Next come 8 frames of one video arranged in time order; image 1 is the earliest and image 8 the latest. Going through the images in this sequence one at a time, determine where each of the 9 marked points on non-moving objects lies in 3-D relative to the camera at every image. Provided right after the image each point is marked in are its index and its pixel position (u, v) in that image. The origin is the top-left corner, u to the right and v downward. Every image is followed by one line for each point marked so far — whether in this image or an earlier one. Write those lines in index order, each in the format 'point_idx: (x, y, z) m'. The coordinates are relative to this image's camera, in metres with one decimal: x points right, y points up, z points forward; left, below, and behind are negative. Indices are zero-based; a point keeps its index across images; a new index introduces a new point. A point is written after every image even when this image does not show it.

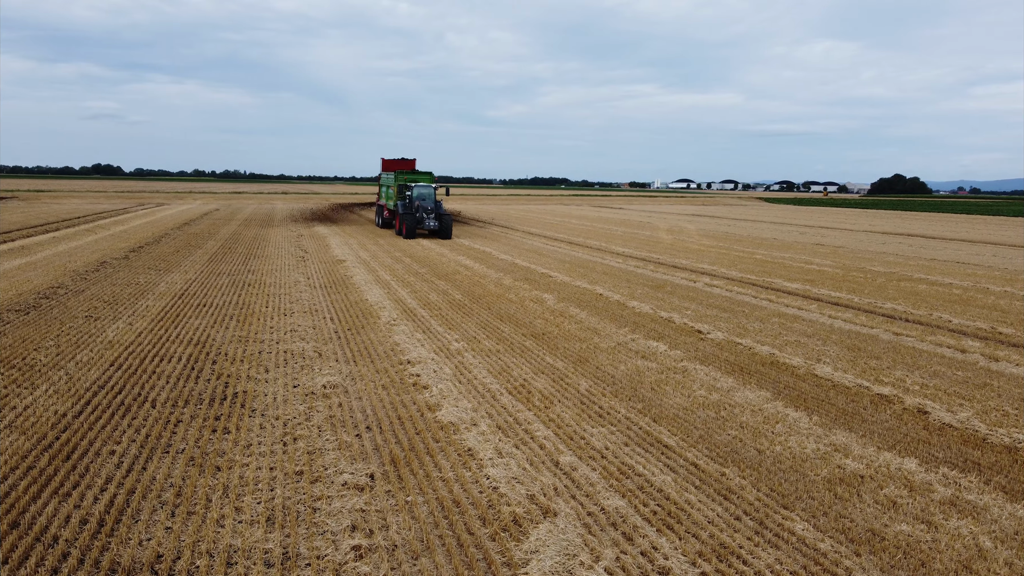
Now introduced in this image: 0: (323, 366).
0: (-1.7, -0.7, +7.4) m
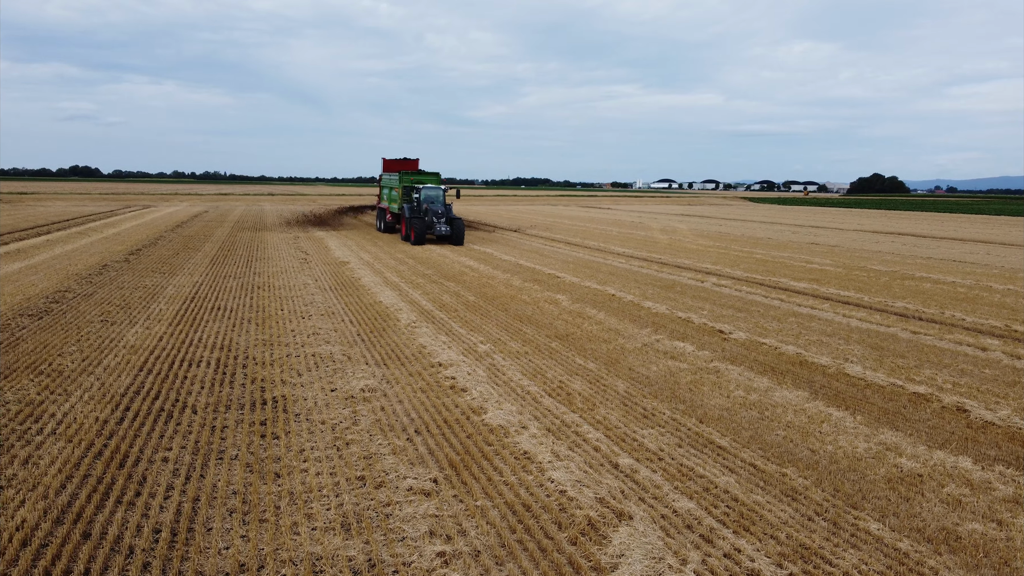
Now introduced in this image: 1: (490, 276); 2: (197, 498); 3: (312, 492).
0: (-1.4, -0.7, +7.3) m
1: (-0.4, +0.2, +14.3) m
2: (-1.7, -1.1, +4.4) m
3: (-1.1, -1.1, +4.5) m
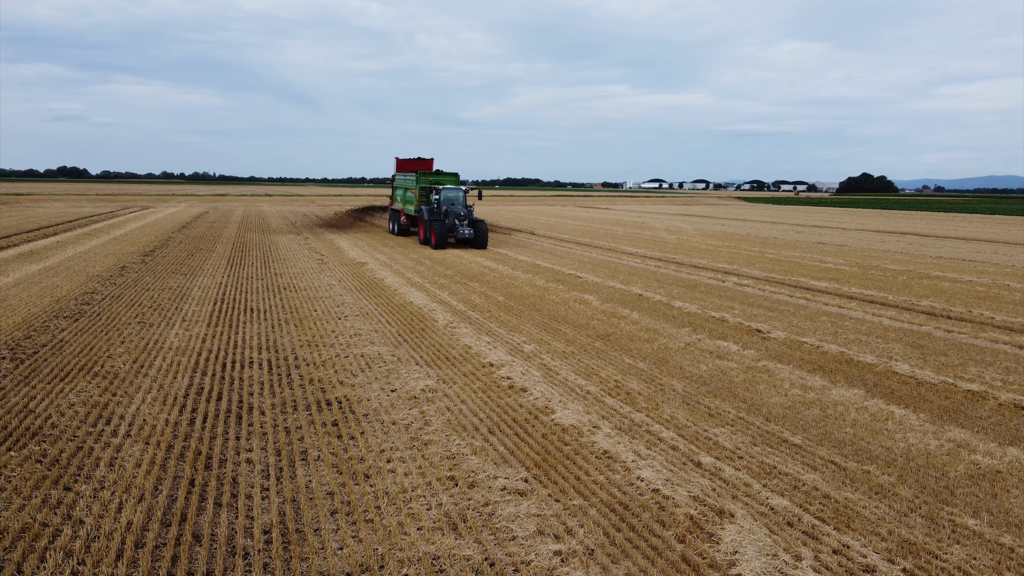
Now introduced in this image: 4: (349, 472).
0: (-0.9, -0.7, +7.3) m
1: (0.0, +0.2, +14.4) m
2: (-1.2, -1.1, +4.4) m
3: (-0.6, -1.1, +4.5) m
4: (-0.9, -1.1, +4.8) m
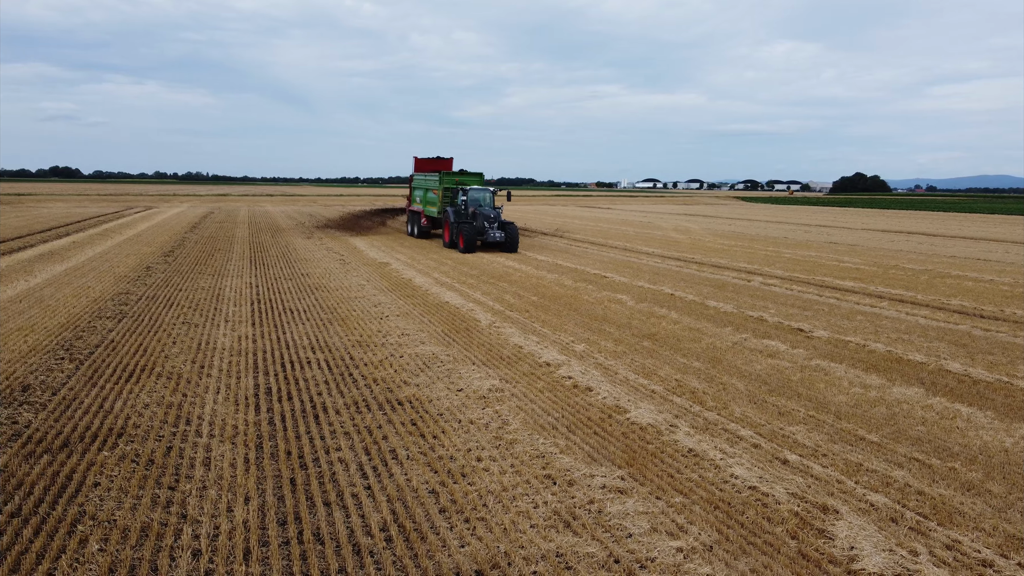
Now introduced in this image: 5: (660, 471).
0: (-0.4, -0.7, +7.4) m
1: (+0.5, +0.2, +14.4) m
2: (-0.6, -1.1, +4.5) m
3: (0.0, -1.1, +4.5) m
4: (-0.4, -1.1, +4.8) m
5: (+0.9, -1.1, +4.9) m
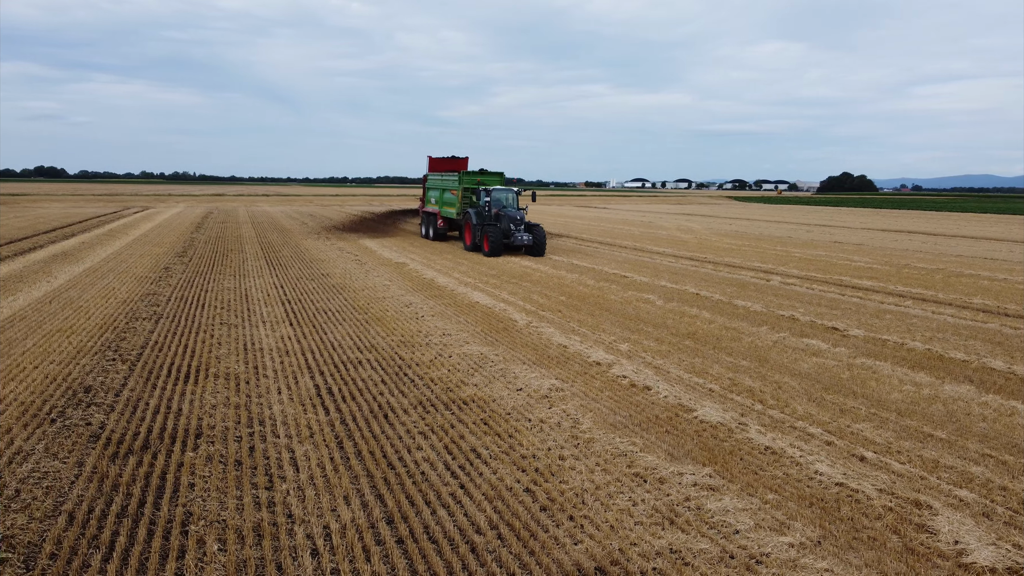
0: (+0.1, -0.7, +7.4) m
1: (+0.8, +0.2, +14.5) m
2: (-0.1, -1.1, +4.5) m
3: (+0.5, -1.1, +4.6) m
4: (+0.1, -1.1, +4.9) m
5: (+1.4, -1.1, +4.9) m
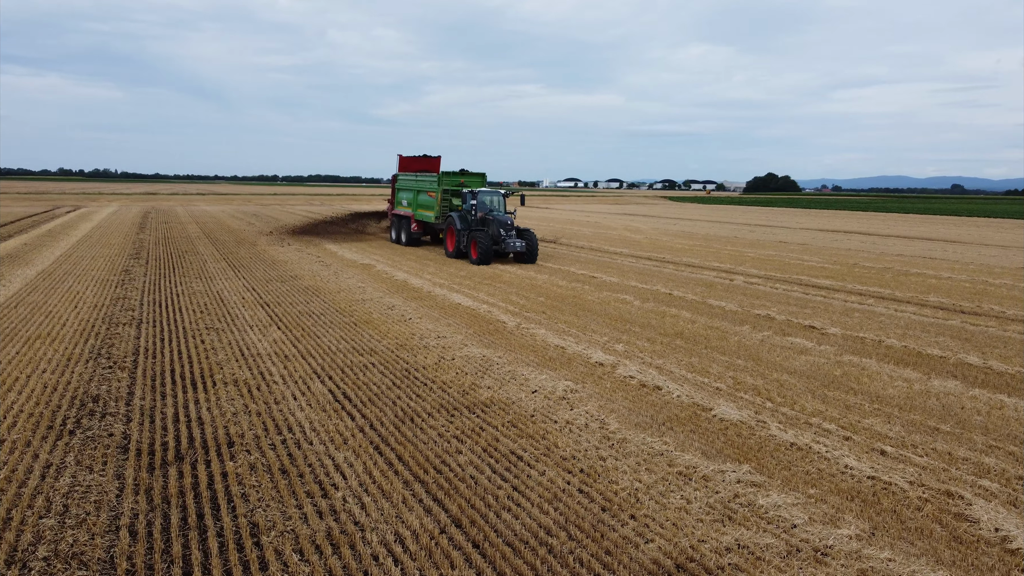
0: (+0.2, -0.8, +7.5) m
1: (+0.3, +0.2, +14.6) m
2: (+0.2, -1.2, +4.6) m
3: (+0.8, -1.1, +4.7) m
4: (+0.4, -1.1, +5.0) m
5: (+1.6, -1.1, +5.1) m
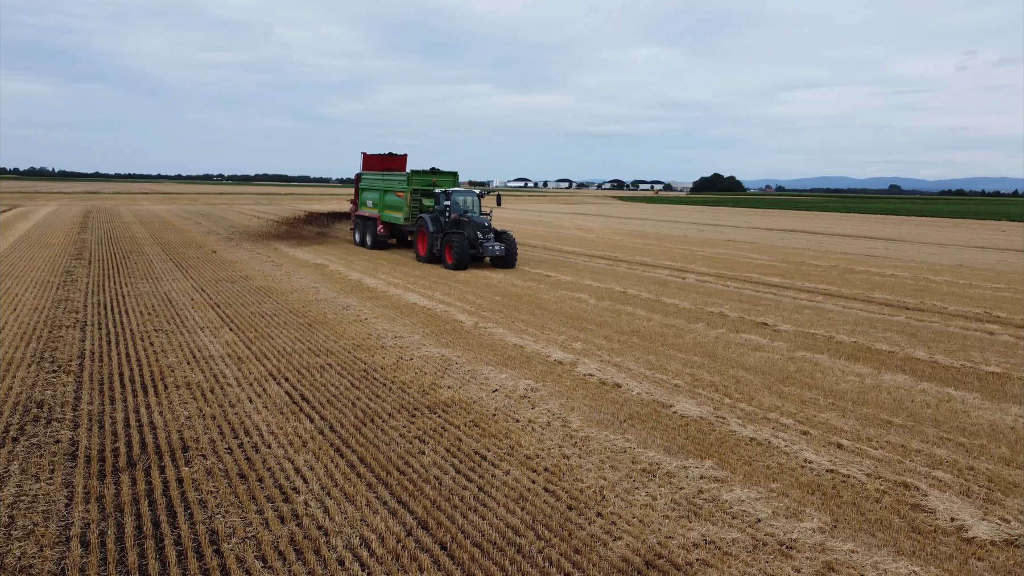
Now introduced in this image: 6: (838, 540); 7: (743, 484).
0: (-0.2, -0.7, +7.4) m
1: (-0.5, +0.2, +14.5) m
2: (0.0, -1.1, +4.6) m
3: (+0.6, -1.1, +4.7) m
4: (+0.2, -1.1, +5.0) m
5: (+1.4, -1.1, +5.2) m
6: (+1.6, -1.2, +4.0) m
7: (+1.3, -1.1, +4.8) m
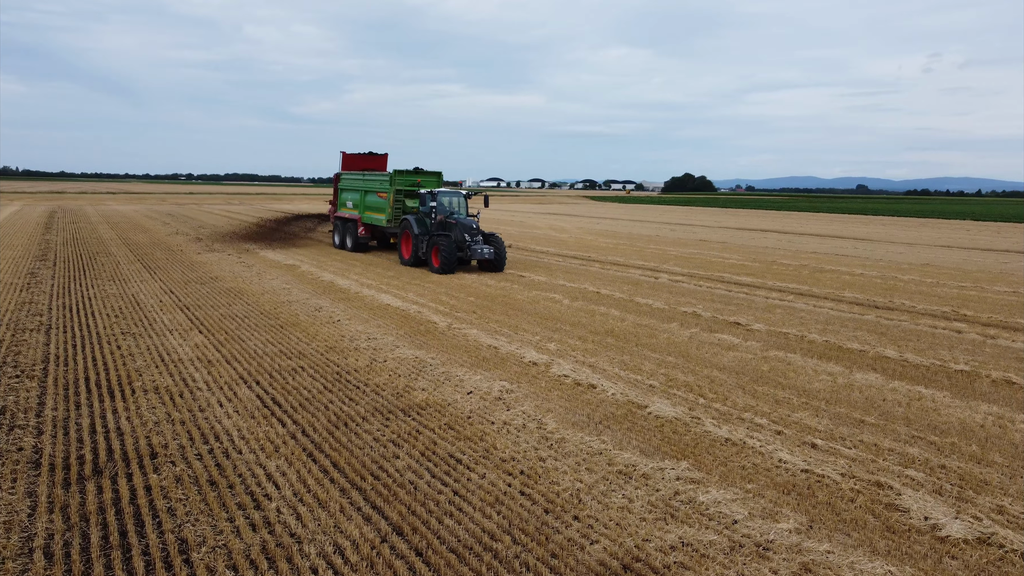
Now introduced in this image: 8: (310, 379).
0: (-0.4, -0.8, +7.4) m
1: (-0.9, +0.2, +14.5) m
2: (-0.1, -1.2, +4.5) m
3: (+0.5, -1.1, +4.7) m
4: (0.0, -1.1, +4.9) m
5: (+1.3, -1.1, +5.2) m
6: (+1.5, -1.2, +4.0) m
7: (+1.2, -1.1, +4.8) m
8: (-1.7, -0.8, +7.1) m
